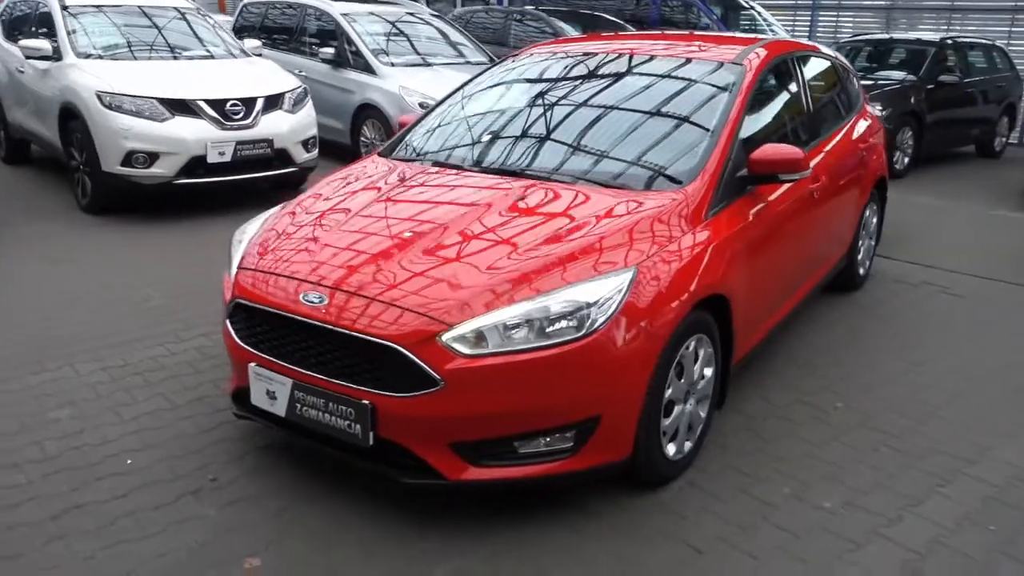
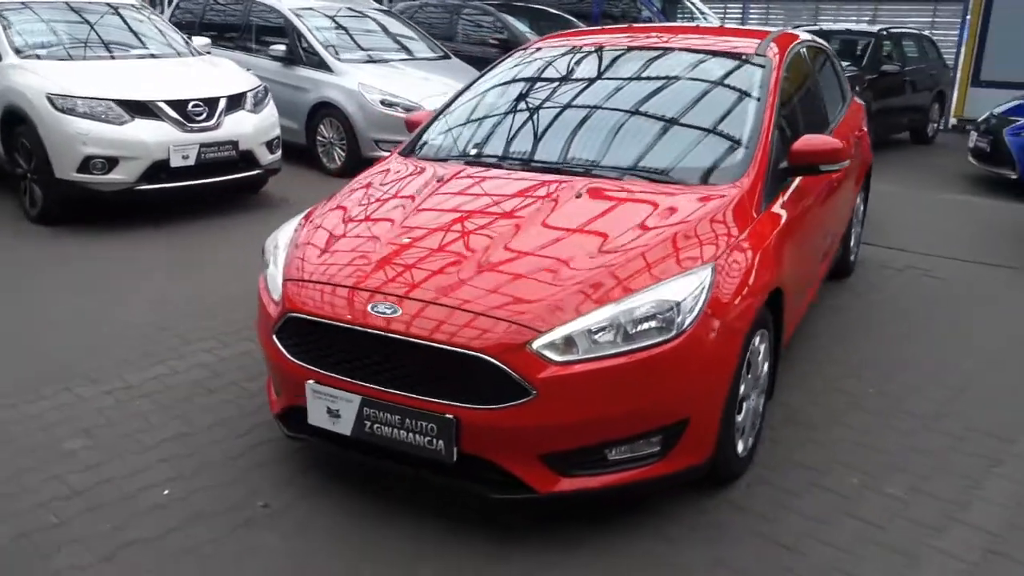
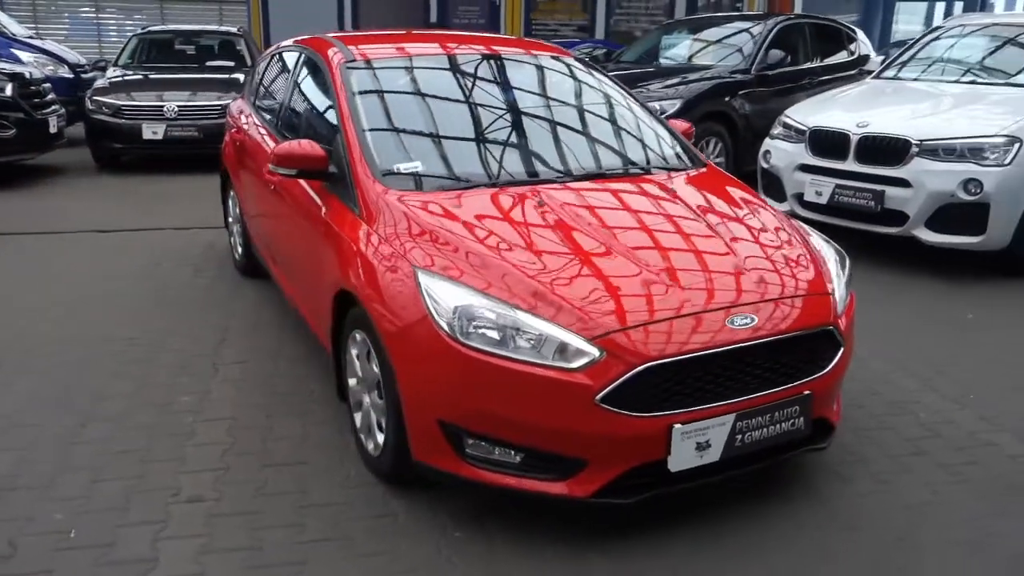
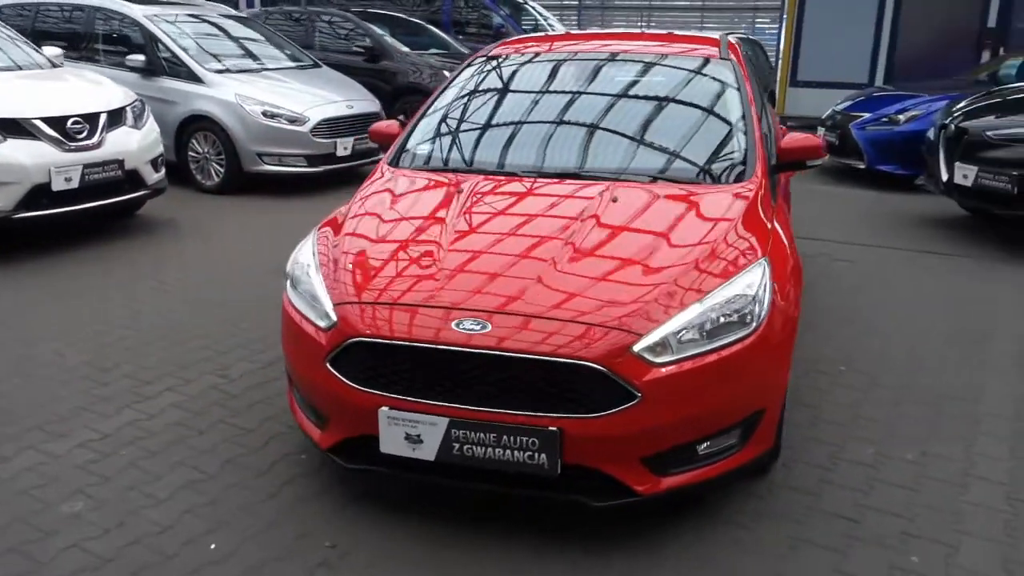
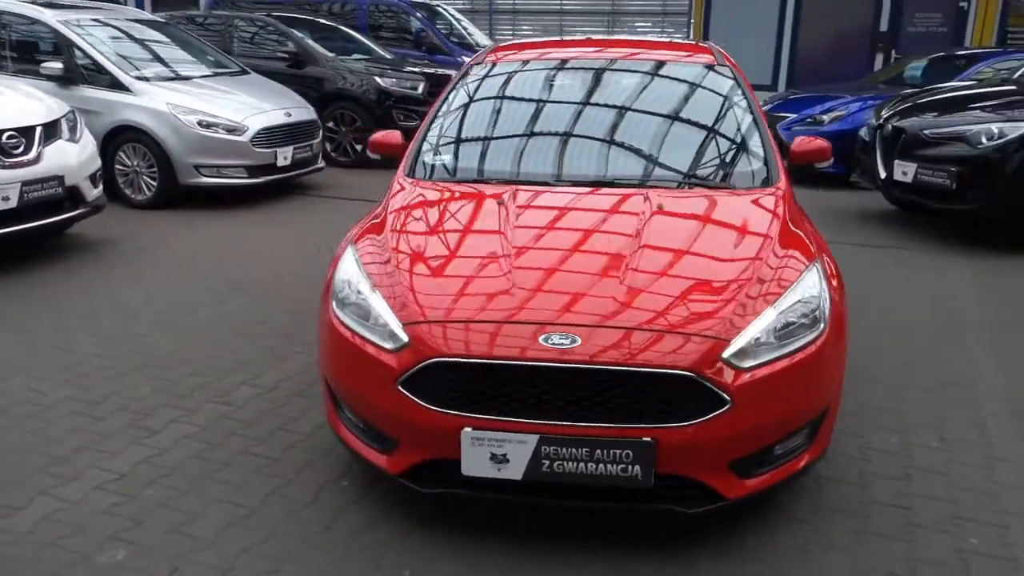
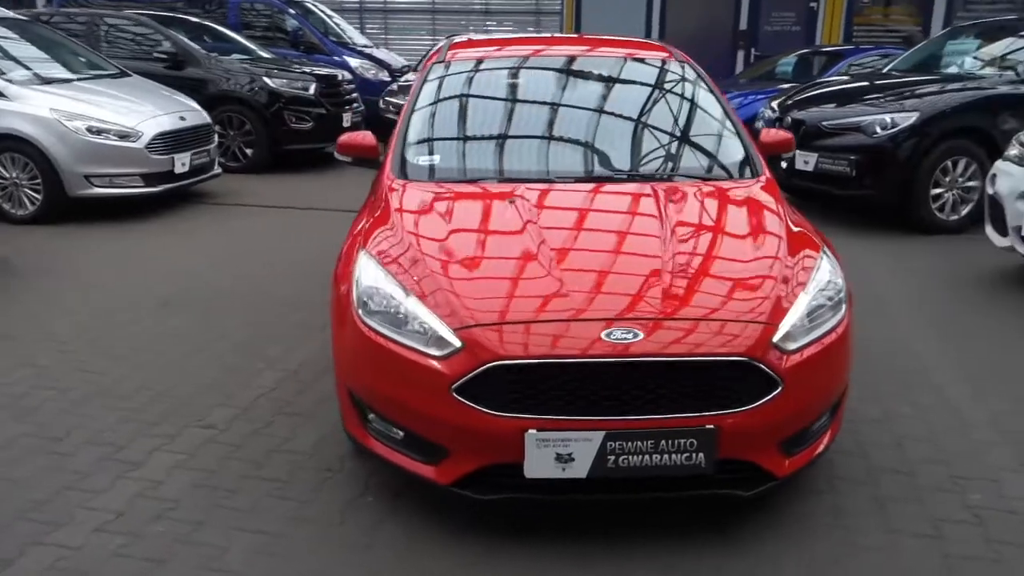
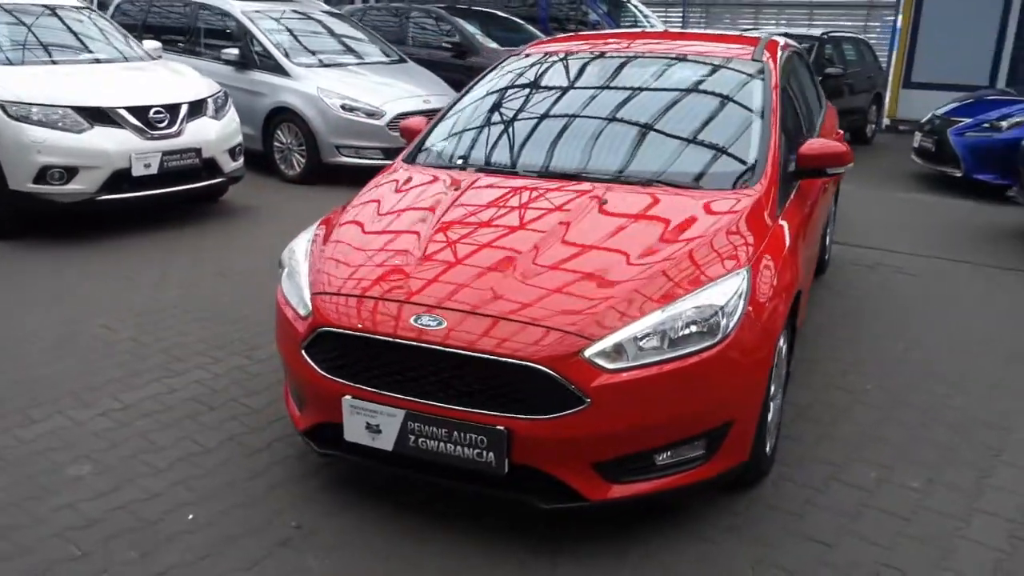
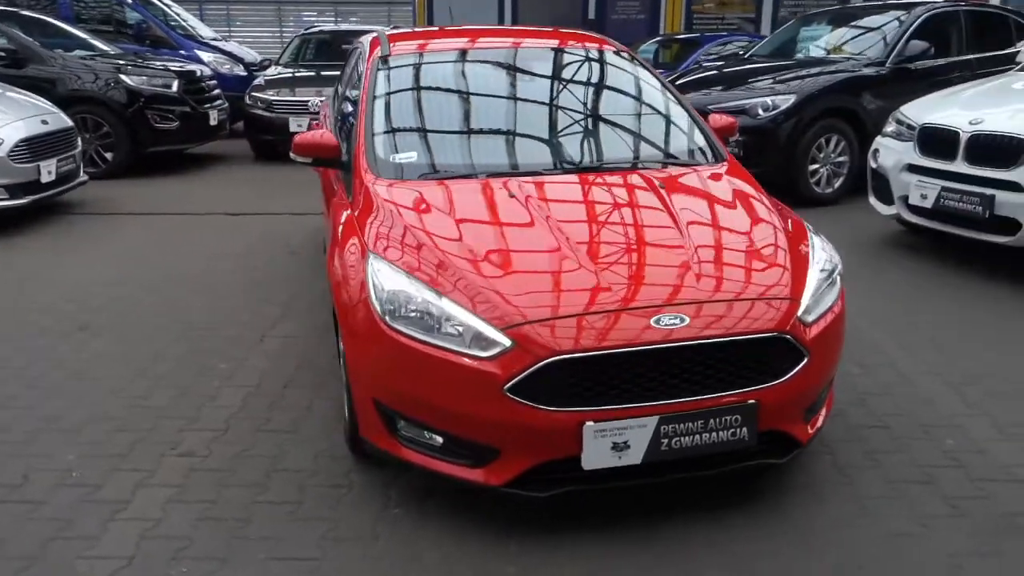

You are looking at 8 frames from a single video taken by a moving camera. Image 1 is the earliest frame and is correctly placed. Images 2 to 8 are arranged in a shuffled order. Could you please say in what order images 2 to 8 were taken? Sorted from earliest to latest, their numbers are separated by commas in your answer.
2, 7, 4, 5, 6, 8, 3
